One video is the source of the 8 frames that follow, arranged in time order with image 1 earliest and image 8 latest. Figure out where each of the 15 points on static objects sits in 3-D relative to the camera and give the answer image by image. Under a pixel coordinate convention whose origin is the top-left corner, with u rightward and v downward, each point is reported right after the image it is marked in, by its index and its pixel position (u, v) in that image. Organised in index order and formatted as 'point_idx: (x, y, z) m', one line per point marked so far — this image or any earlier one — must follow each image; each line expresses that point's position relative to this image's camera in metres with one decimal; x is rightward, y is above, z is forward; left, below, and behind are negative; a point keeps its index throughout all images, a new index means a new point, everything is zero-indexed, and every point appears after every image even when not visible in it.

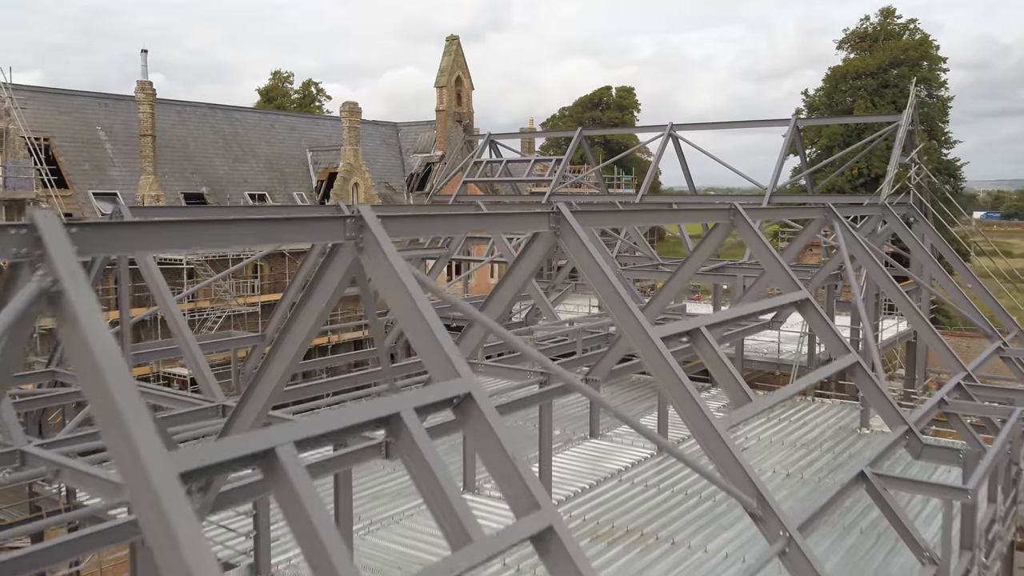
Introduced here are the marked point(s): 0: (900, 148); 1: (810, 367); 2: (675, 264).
0: (+8.7, +3.1, +19.8) m
1: (+5.8, -1.5, +17.1) m
2: (+3.5, +0.4, +19.0) m
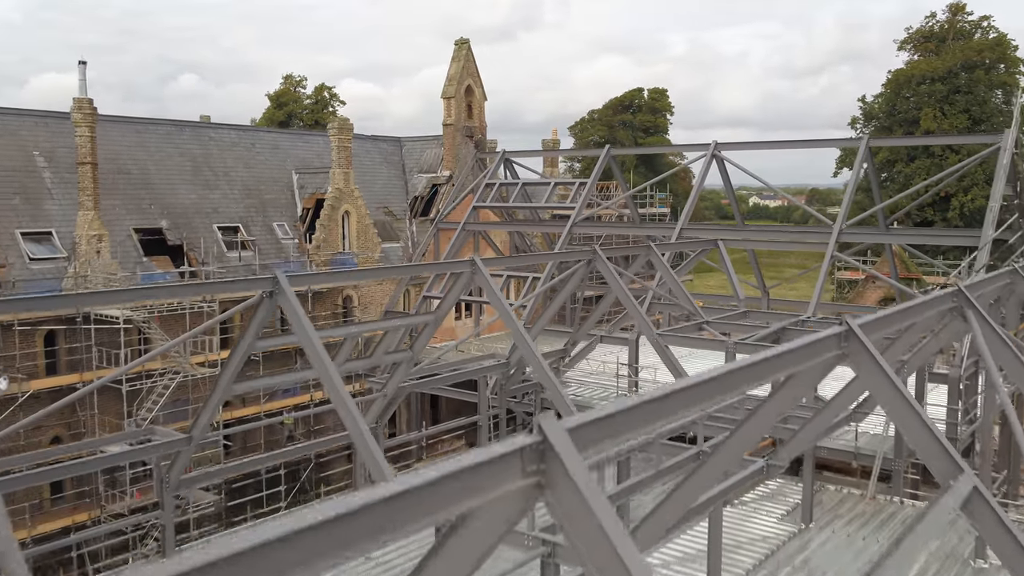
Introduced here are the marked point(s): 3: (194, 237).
0: (+8.9, +2.0, +15.9) m
1: (+5.9, -2.7, +13.4) m
2: (+3.7, -0.7, +15.3) m
3: (-6.8, +1.1, +18.8) m
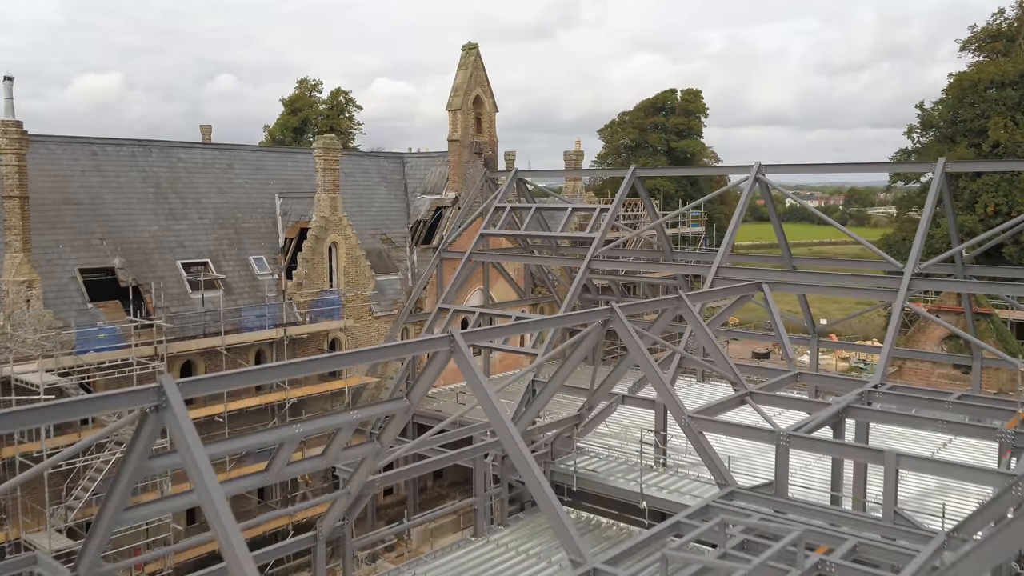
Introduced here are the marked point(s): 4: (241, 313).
0: (+8.9, +1.1, +12.9) m
1: (+5.8, -3.6, +10.5) m
2: (+3.7, -1.6, +12.5) m
3: (-6.6, +0.2, +16.3) m
4: (-5.1, -0.4, +16.8) m
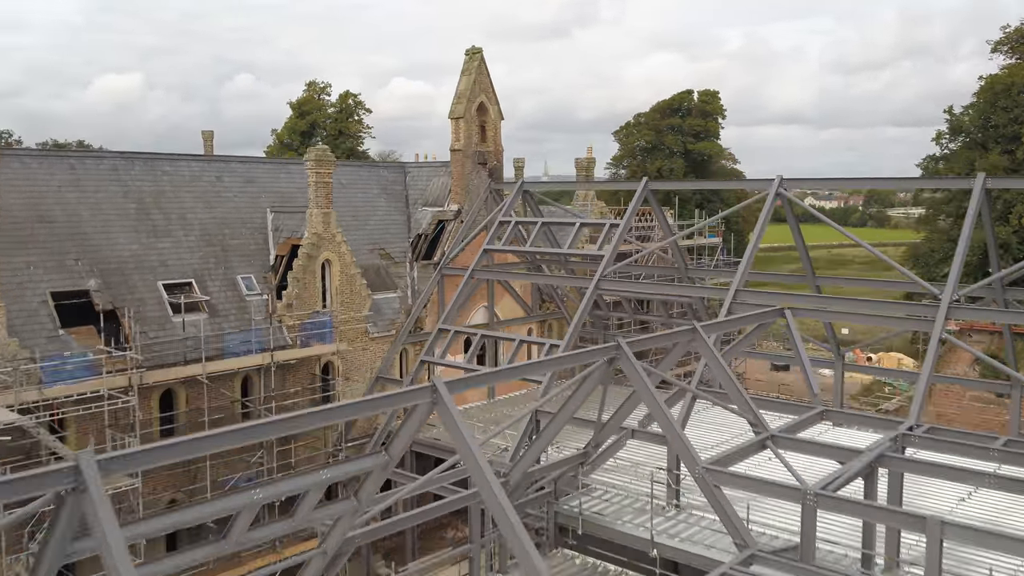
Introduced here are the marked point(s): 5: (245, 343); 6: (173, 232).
0: (+8.9, +0.6, +11.6) m
1: (+5.7, -4.0, +9.2) m
2: (+3.6, -2.1, +11.3) m
3: (-6.6, -0.2, +15.3) m
4: (-5.1, -0.8, +15.8) m
5: (-4.8, -1.0, +15.8) m
6: (-6.4, +1.1, +16.7) m
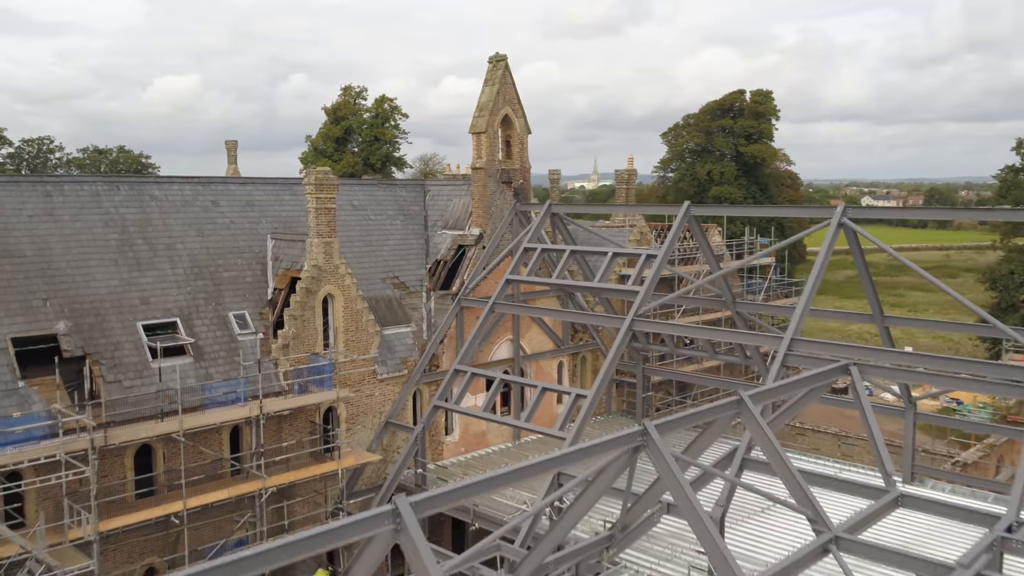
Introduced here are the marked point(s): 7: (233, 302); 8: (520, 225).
0: (+8.9, -0.1, +9.1) m
1: (+5.6, -4.7, +7.0) m
2: (+3.7, -2.8, +9.1) m
3: (-6.3, -0.9, +13.7) m
4: (-4.8, -1.5, +14.1) m
5: (-4.5, -1.7, +14.1) m
6: (-6.1, +0.4, +15.1) m
7: (-4.9, -0.3, +15.6) m
8: (+0.2, +1.3, +18.7) m
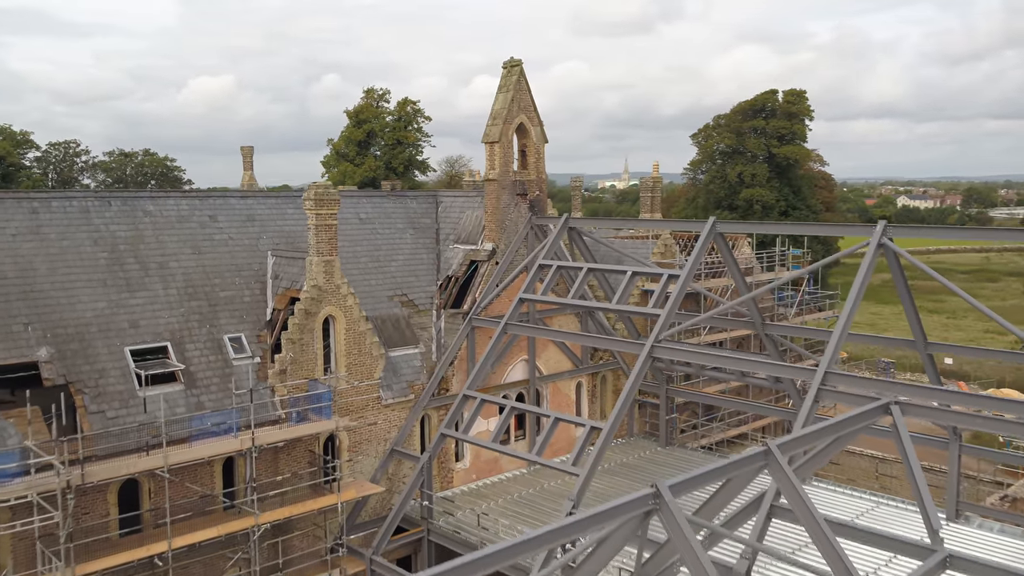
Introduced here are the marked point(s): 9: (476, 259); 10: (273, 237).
0: (+8.9, -0.5, +7.8) m
1: (+5.5, -5.1, +5.8) m
2: (+3.6, -3.2, +8.0) m
3: (-6.2, -1.2, +12.9) m
4: (-4.7, -1.9, +13.3) m
5: (-4.4, -2.0, +13.2) m
6: (-5.9, +0.1, +14.3) m
7: (-4.7, -0.6, +14.7) m
8: (+0.5, +1.0, +17.7) m
9: (-0.7, +0.6, +17.7) m
10: (-4.4, +0.9, +16.4) m
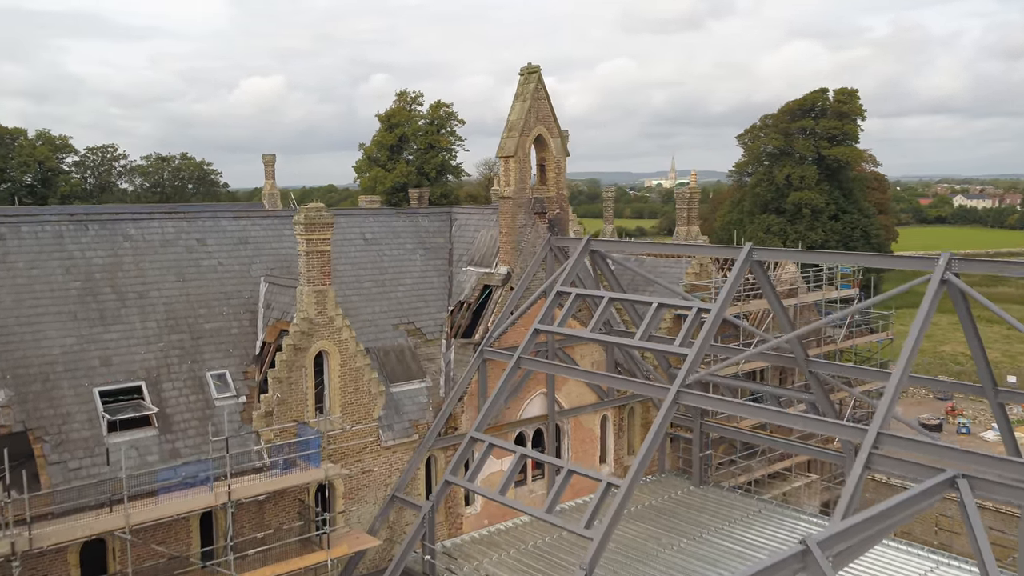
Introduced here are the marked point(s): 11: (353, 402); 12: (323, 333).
0: (+8.7, -1.1, +5.9) m
1: (+5.2, -5.7, +4.0) m
2: (+3.4, -3.7, +6.3) m
3: (-6.1, -1.7, +11.7) m
4: (-4.6, -2.4, +12.0) m
5: (-4.3, -2.5, +12.0) m
6: (-5.8, -0.4, +13.1) m
7: (-4.6, -1.1, +13.5) m
8: (+0.8, +0.5, +16.2) m
9: (-0.4, +0.1, +16.3) m
10: (-4.2, +0.5, +15.1) m
11: (-2.5, -1.8, +13.8) m
12: (-2.9, -0.7, +13.4) m
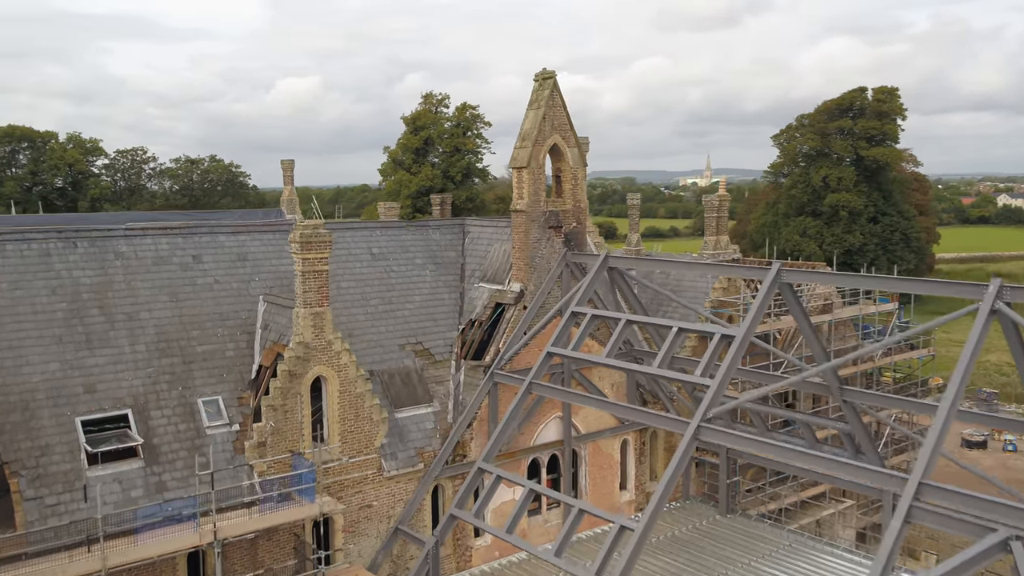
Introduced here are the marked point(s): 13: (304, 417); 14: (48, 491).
0: (+8.5, -1.4, +4.7) m
1: (+4.9, -6.0, +2.9) m
2: (+3.3, -4.0, +5.3) m
3: (-6.1, -2.0, +11.0) m
4: (-4.5, -2.7, +11.3) m
5: (-4.2, -2.8, +11.3) m
6: (-5.6, -0.7, +12.5) m
7: (-4.4, -1.4, +12.8) m
8: (+1.0, +0.2, +15.3) m
9: (-0.2, -0.2, +15.4) m
10: (-4.0, +0.2, +14.4) m
11: (-2.3, -2.1, +13.0) m
12: (-2.8, -1.0, +12.6) m
13: (-3.0, -1.8, +12.6) m
14: (-5.7, -2.5, +10.8) m
